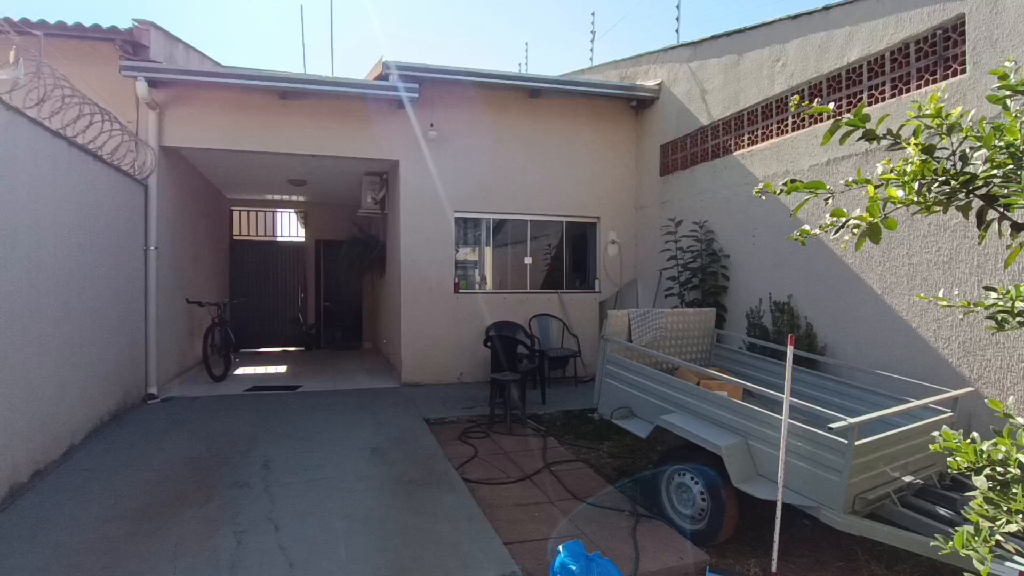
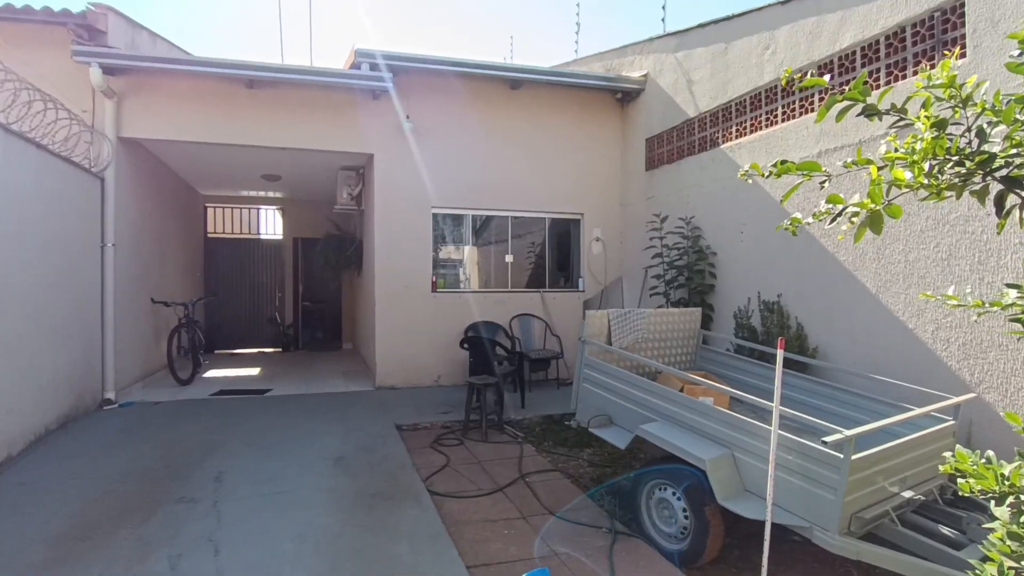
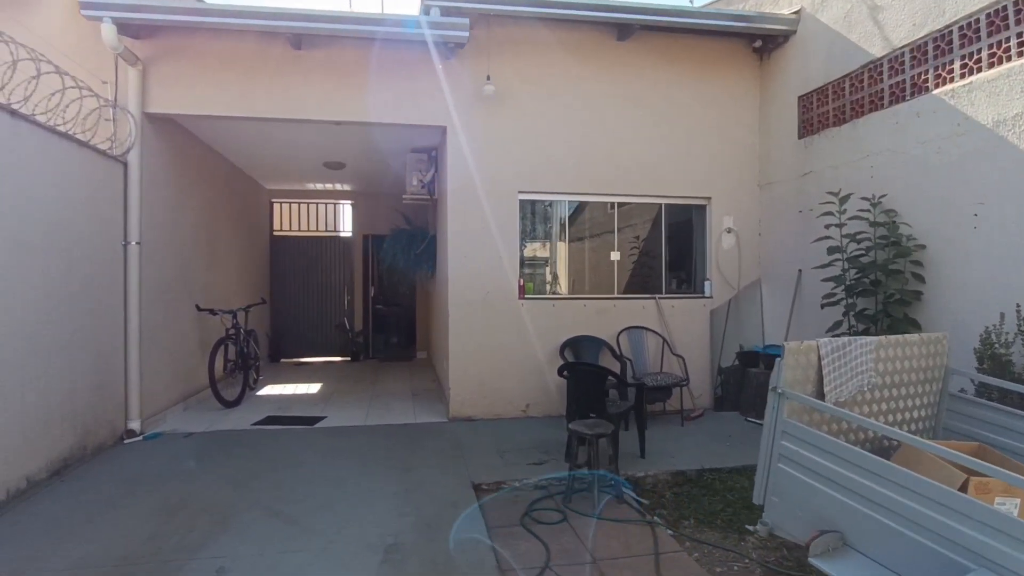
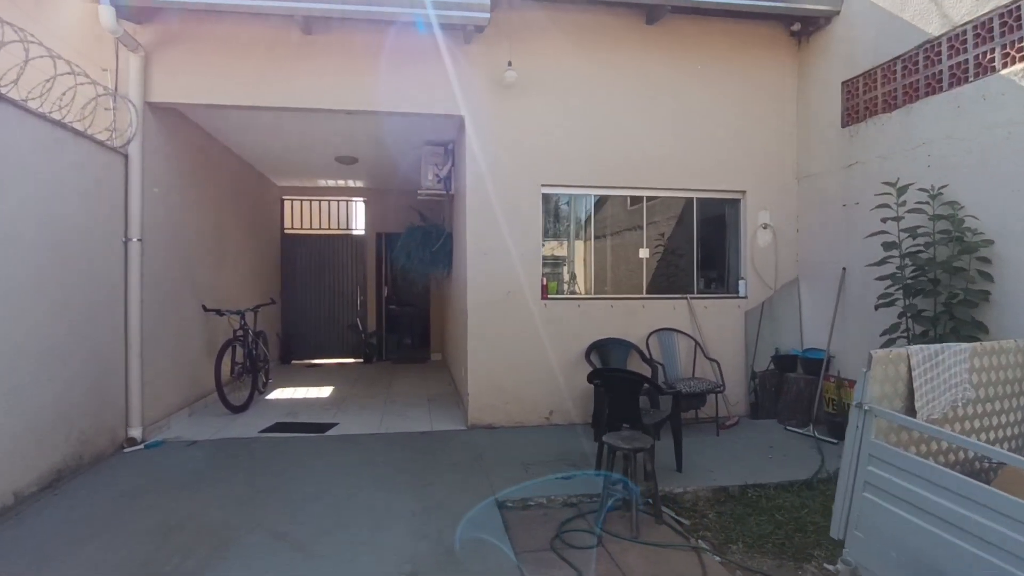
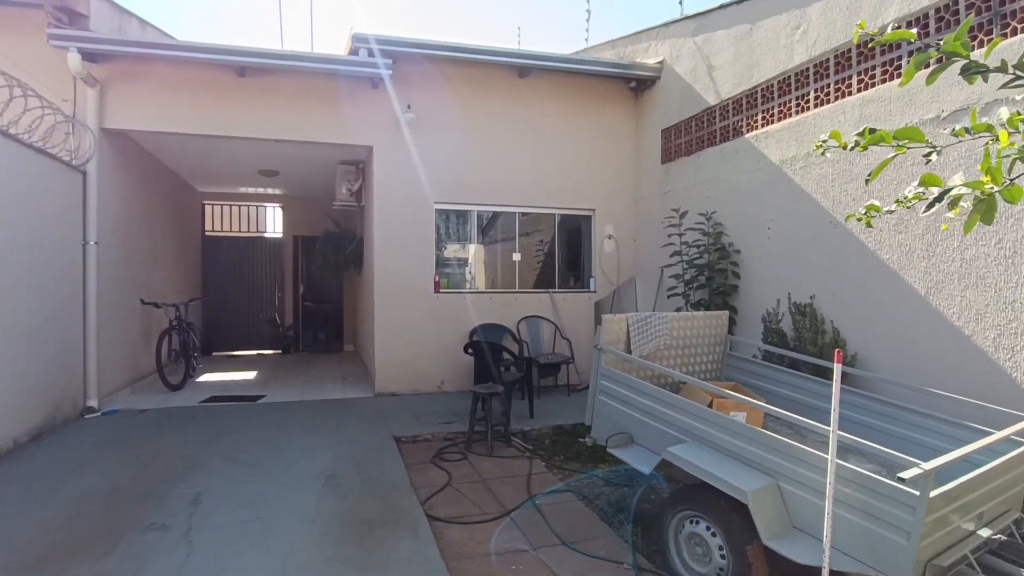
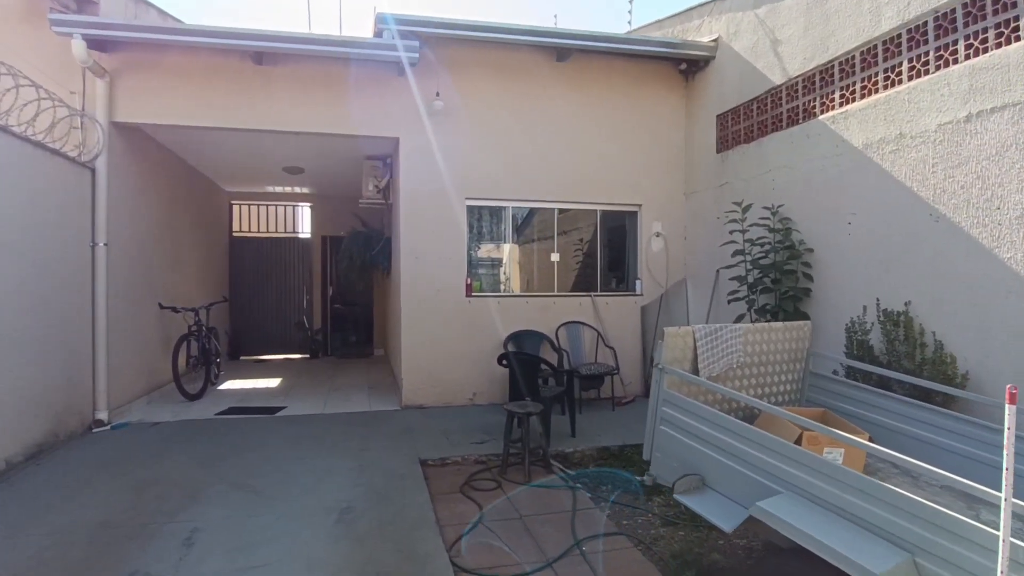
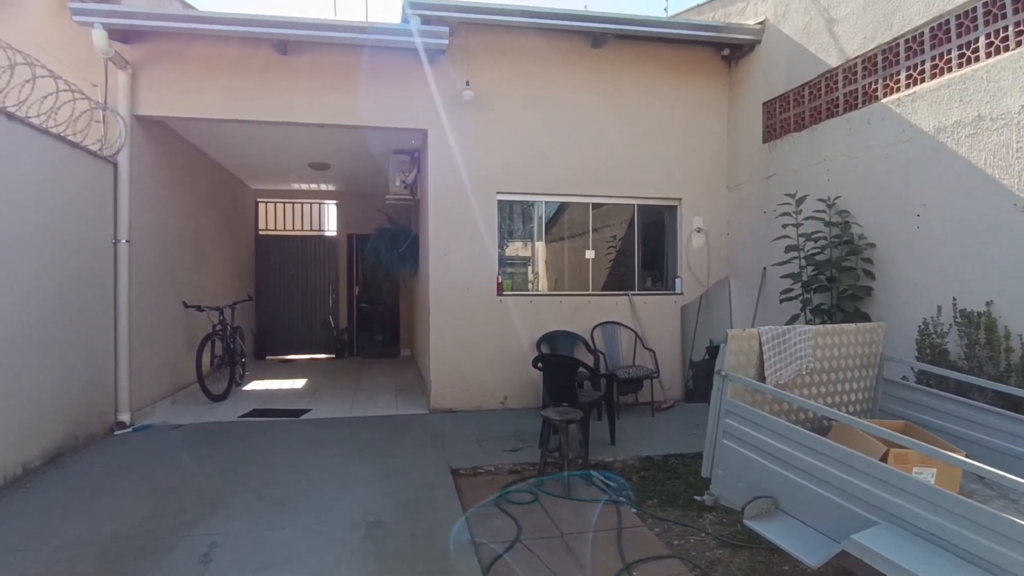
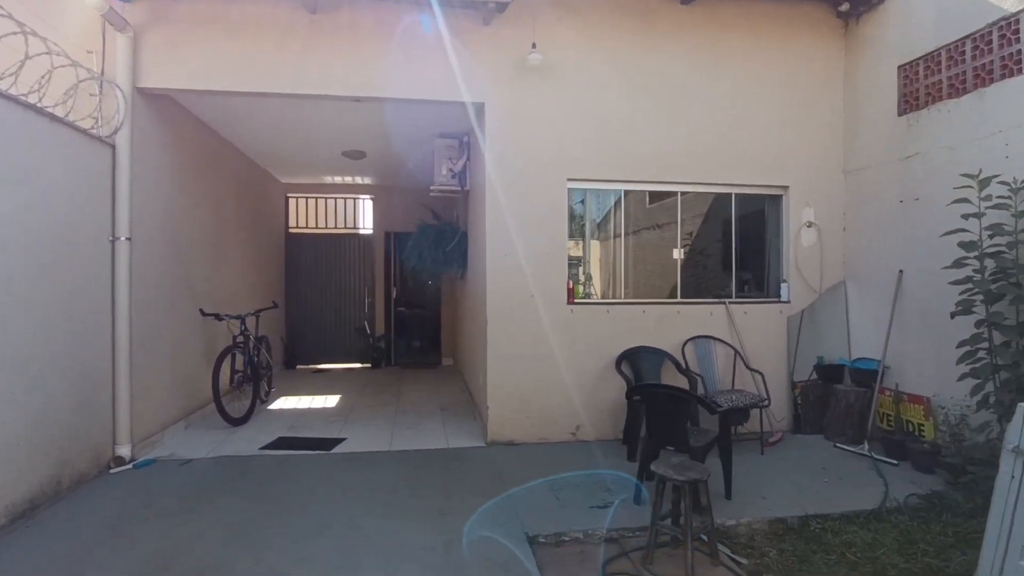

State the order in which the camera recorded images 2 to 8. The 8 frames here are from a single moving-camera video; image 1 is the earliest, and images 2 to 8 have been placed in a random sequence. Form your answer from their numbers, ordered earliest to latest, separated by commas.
2, 5, 6, 7, 3, 4, 8
